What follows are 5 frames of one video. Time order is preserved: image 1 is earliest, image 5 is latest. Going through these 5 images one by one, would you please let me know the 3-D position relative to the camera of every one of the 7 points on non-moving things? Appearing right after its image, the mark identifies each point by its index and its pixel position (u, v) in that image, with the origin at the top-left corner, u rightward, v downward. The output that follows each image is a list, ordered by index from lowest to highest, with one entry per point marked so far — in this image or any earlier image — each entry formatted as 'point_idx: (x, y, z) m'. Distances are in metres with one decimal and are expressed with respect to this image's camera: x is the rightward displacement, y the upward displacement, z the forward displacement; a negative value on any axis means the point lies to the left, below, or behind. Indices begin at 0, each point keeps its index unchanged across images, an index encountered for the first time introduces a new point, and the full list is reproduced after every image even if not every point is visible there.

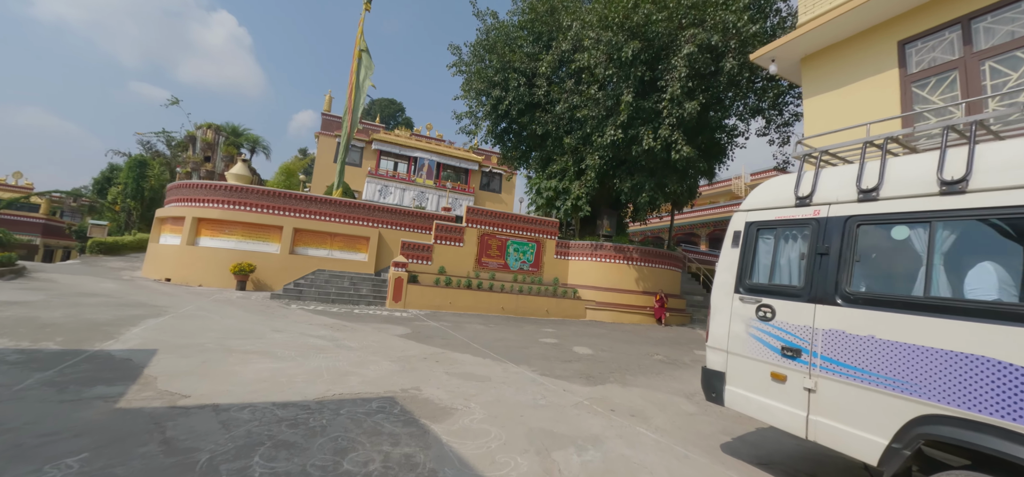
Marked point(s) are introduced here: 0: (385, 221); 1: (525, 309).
0: (-5.8, +0.8, +18.3) m
1: (+0.5, -2.8, +15.9) m
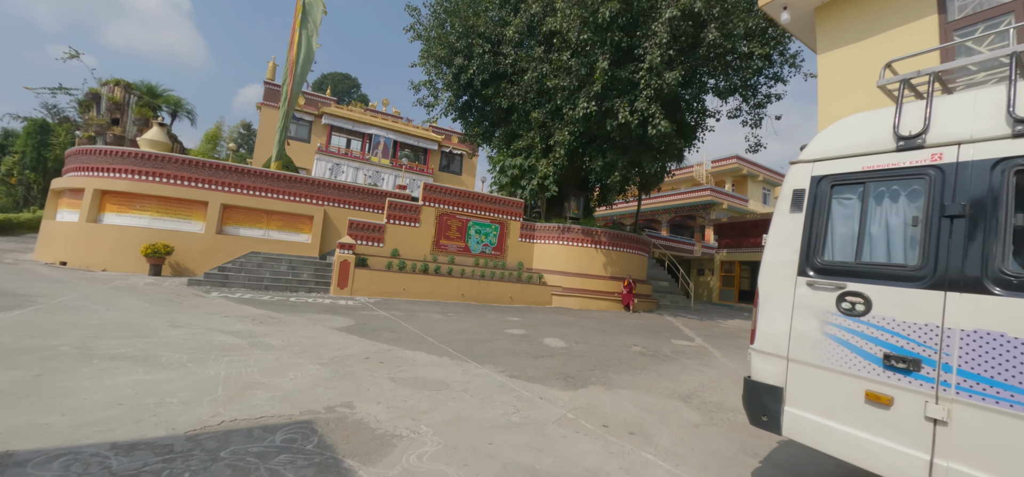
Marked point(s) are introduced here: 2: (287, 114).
0: (-7.4, +1.6, +16.2) m
1: (-0.9, -2.1, +14.6) m
2: (-10.3, +5.7, +18.0) m
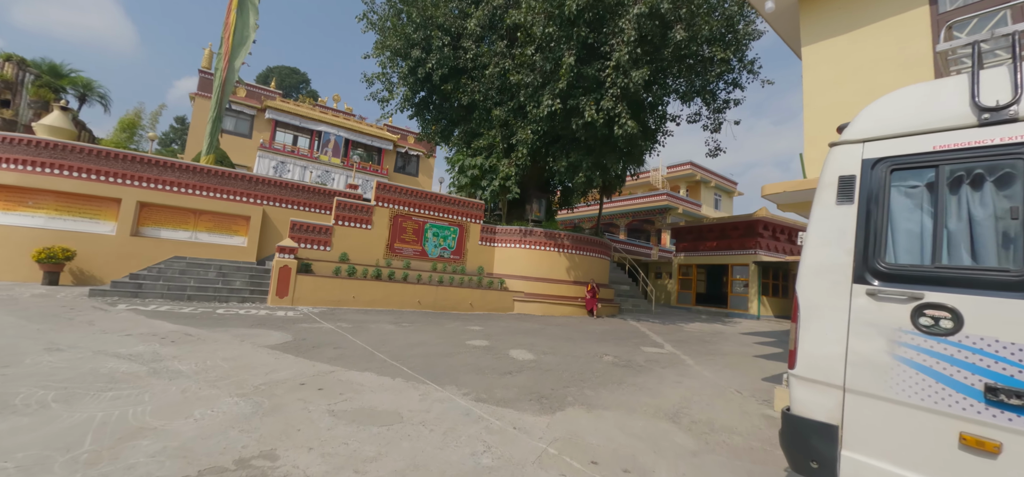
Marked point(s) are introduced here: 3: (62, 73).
0: (-8.9, +1.5, +14.6) m
1: (-2.3, -2.2, +13.7) m
2: (-12.0, +5.6, +16.1) m
3: (-21.9, +8.0, +19.2) m
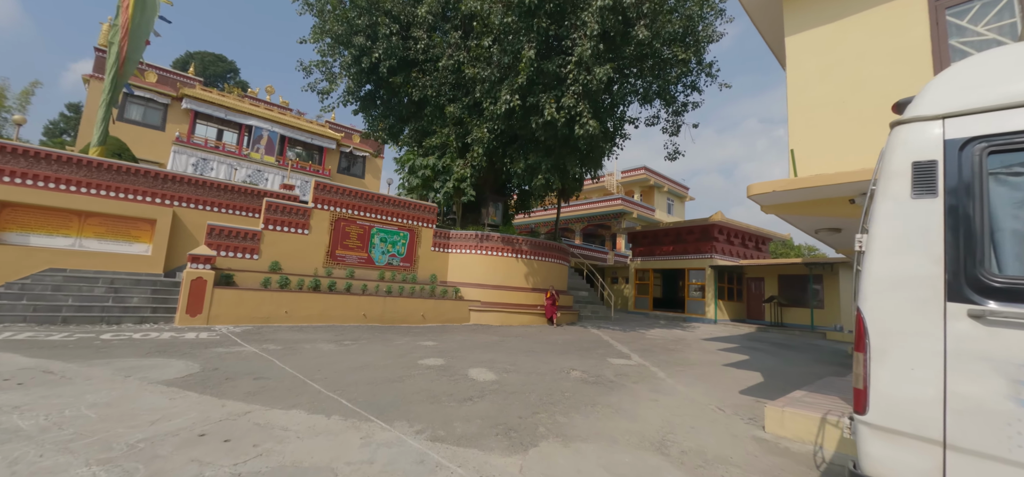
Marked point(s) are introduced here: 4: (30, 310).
0: (-10.4, +1.3, +12.7) m
1: (-3.7, -2.4, +12.5) m
2: (-13.7, +5.3, +13.8) m
3: (-23.9, +7.7, +15.7) m
4: (-10.2, -1.5, +8.4) m
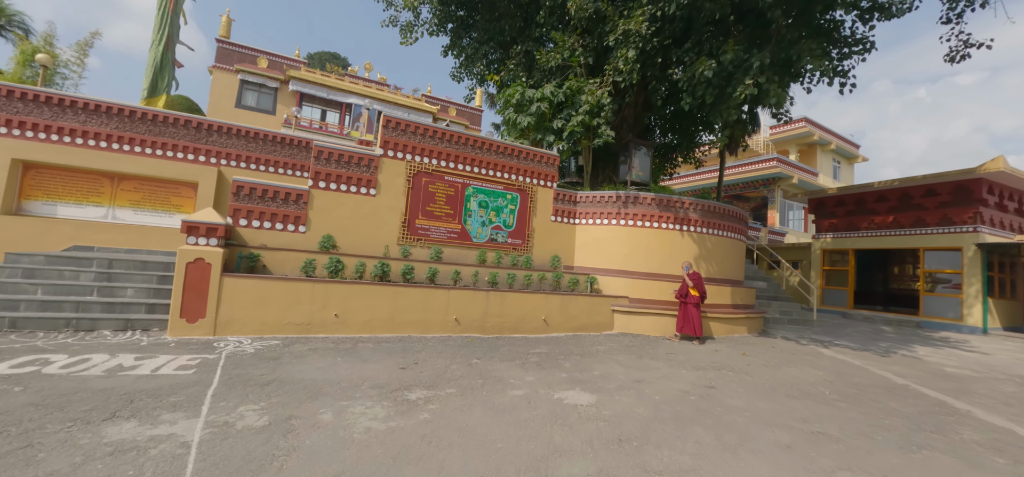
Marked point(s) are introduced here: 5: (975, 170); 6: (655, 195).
0: (-6.7, +2.0, +9.5) m
1: (-0.2, -1.6, +7.9) m
2: (-9.7, +6.1, +11.2) m
3: (-19.2, +8.4, +15.4) m
4: (-7.5, -1.0, +5.5) m
5: (+15.5, +2.4, +13.2) m
6: (+3.6, +1.1, +9.6) m
